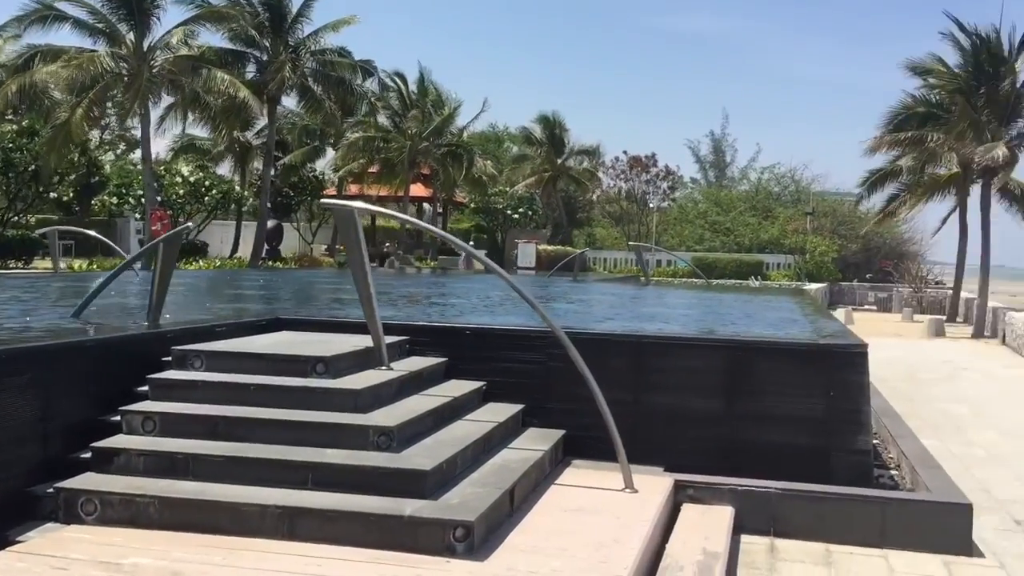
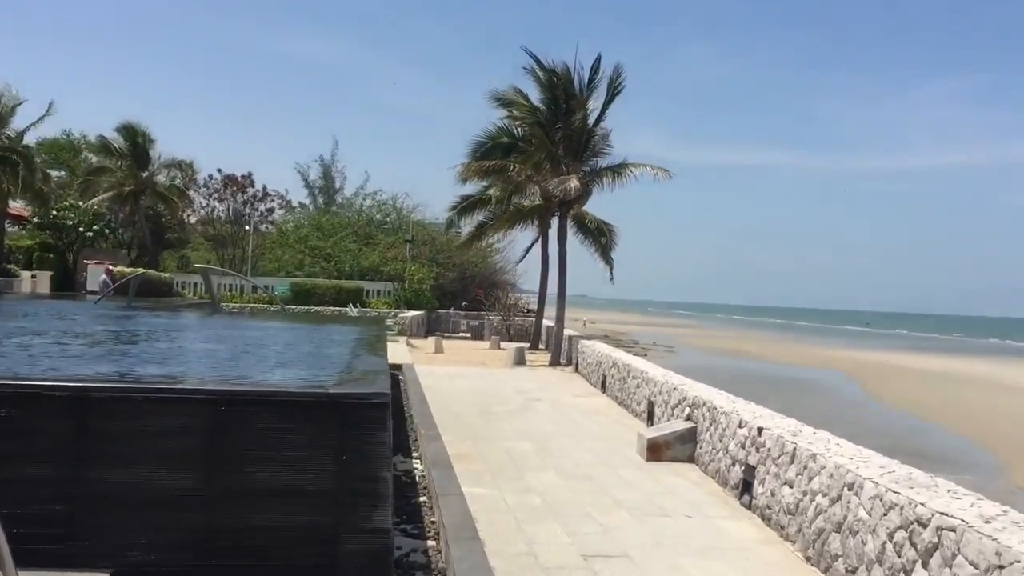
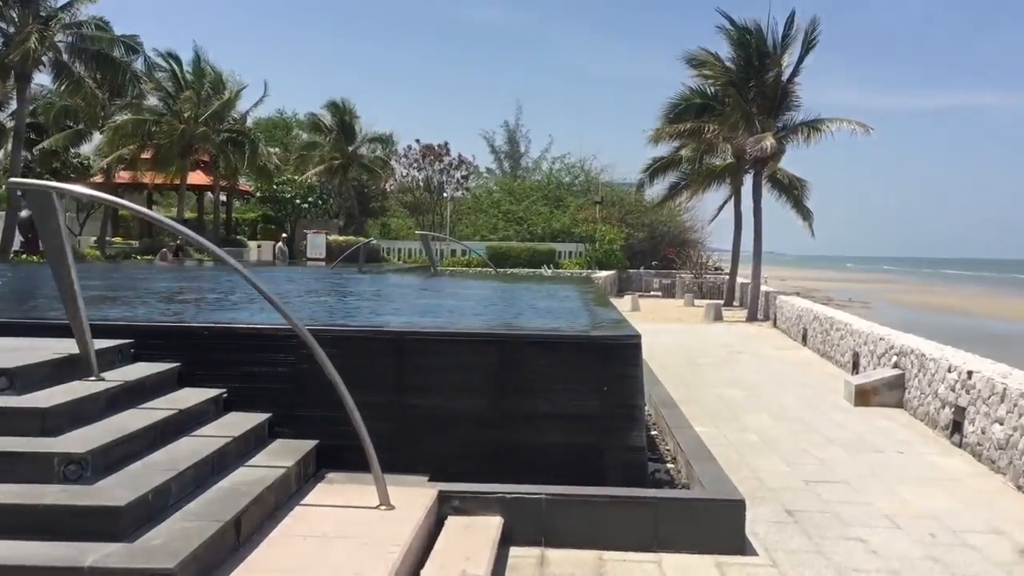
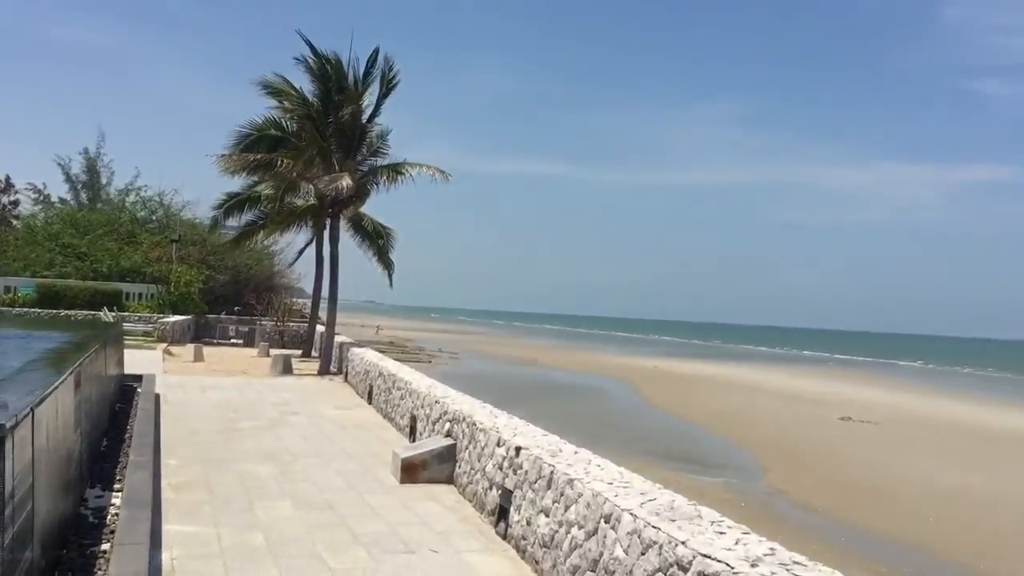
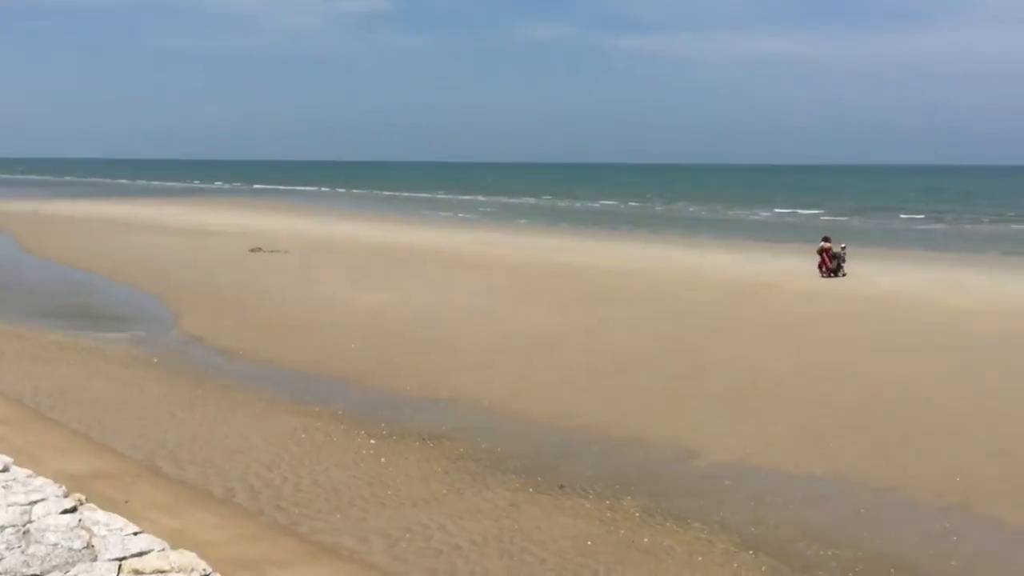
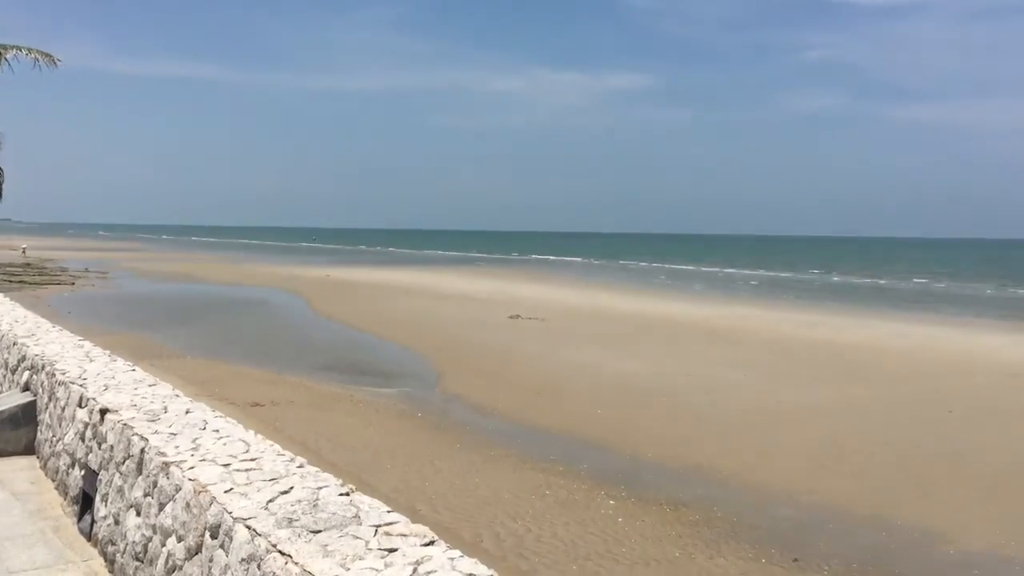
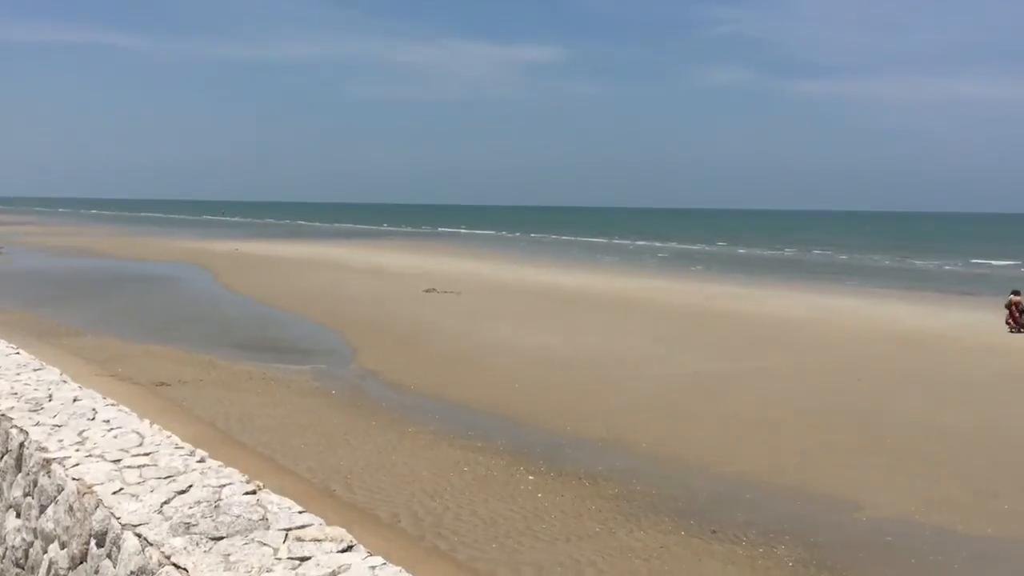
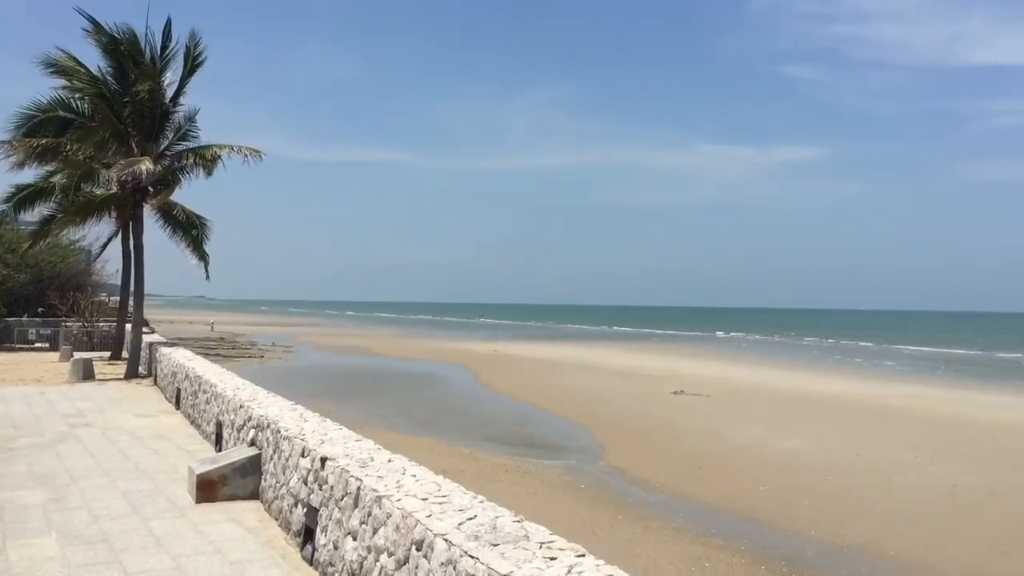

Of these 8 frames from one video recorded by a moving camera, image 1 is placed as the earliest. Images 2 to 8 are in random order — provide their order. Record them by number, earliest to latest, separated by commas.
3, 2, 4, 8, 6, 7, 5
